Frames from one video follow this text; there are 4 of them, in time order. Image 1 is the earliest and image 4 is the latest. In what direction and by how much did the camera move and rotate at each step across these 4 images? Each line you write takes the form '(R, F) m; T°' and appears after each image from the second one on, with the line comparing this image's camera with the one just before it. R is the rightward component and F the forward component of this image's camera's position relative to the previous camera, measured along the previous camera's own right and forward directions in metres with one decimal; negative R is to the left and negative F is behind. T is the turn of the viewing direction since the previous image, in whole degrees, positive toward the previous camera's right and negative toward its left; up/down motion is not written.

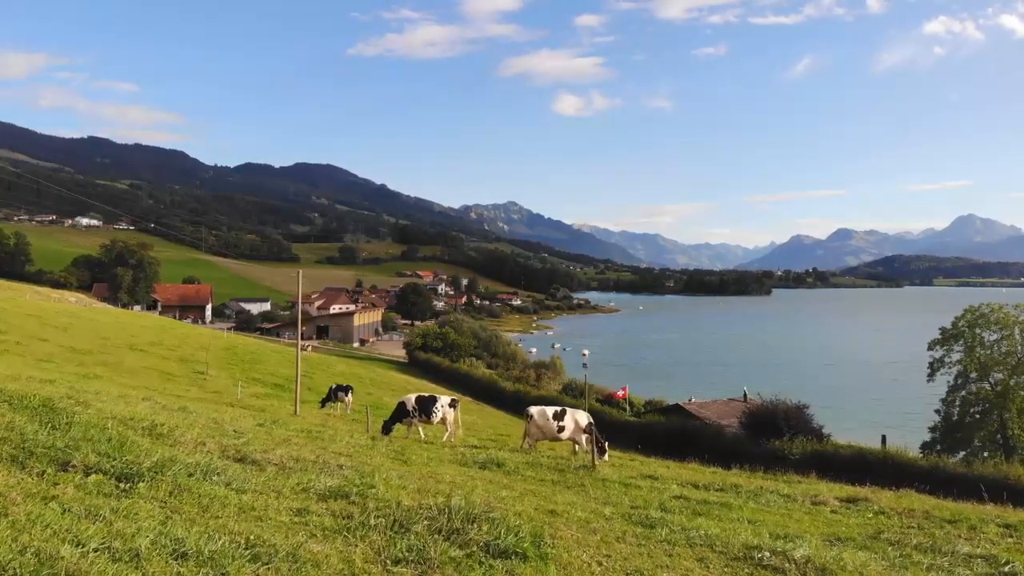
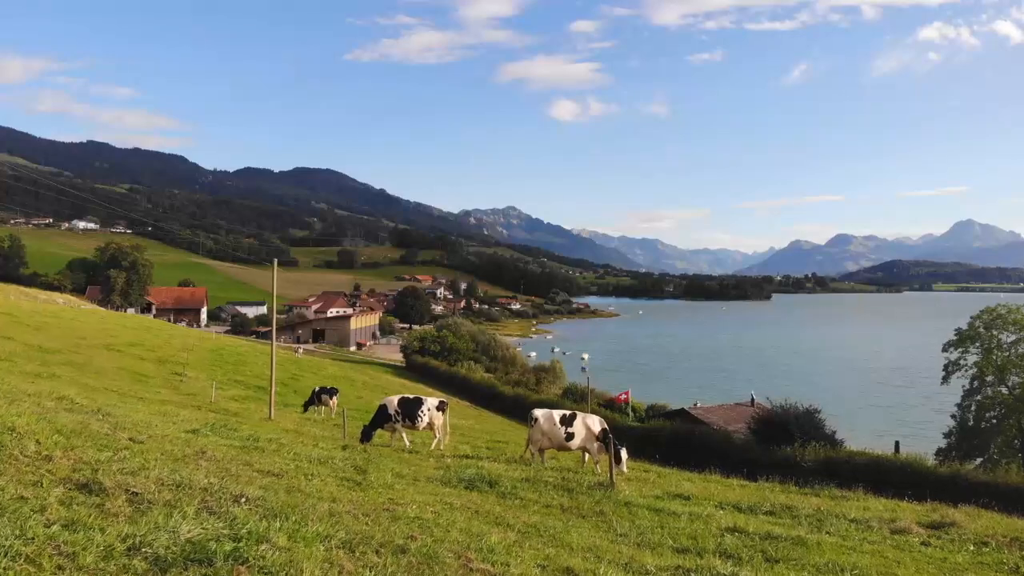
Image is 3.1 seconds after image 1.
(0.0, +2.9) m; 0°
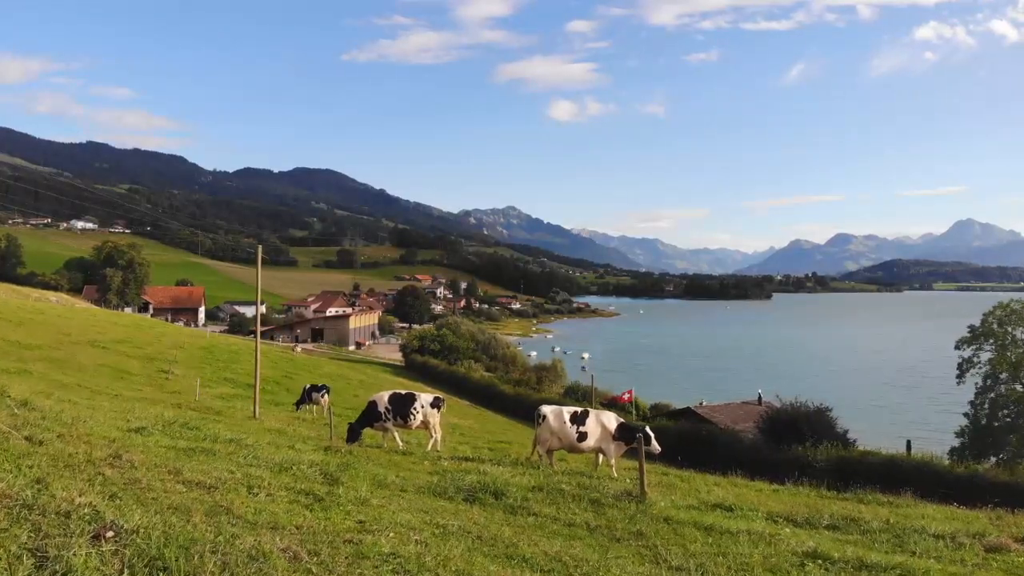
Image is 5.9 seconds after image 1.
(-0.1, +2.0) m; 0°
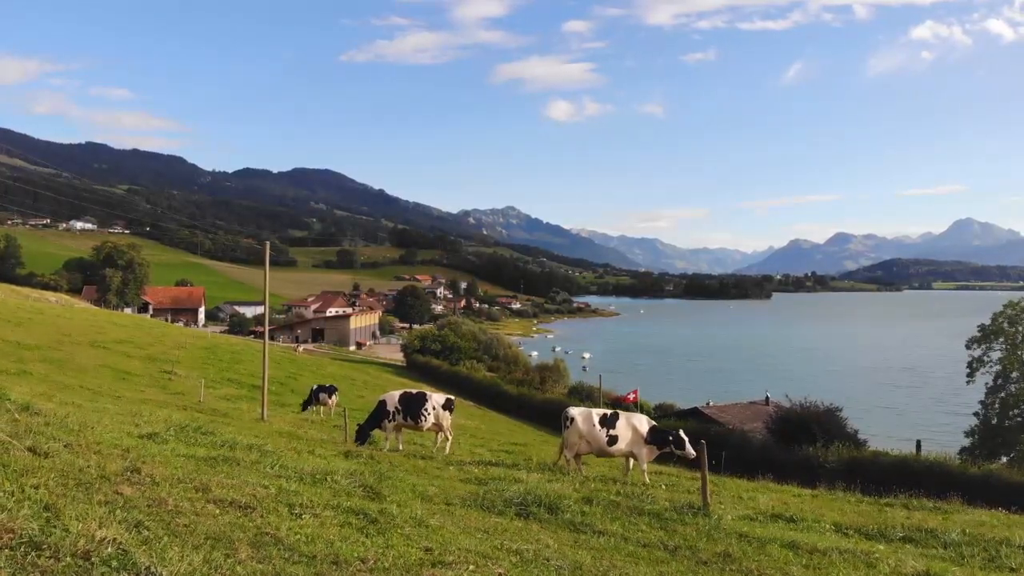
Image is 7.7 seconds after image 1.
(-0.6, +0.8) m; 0°
